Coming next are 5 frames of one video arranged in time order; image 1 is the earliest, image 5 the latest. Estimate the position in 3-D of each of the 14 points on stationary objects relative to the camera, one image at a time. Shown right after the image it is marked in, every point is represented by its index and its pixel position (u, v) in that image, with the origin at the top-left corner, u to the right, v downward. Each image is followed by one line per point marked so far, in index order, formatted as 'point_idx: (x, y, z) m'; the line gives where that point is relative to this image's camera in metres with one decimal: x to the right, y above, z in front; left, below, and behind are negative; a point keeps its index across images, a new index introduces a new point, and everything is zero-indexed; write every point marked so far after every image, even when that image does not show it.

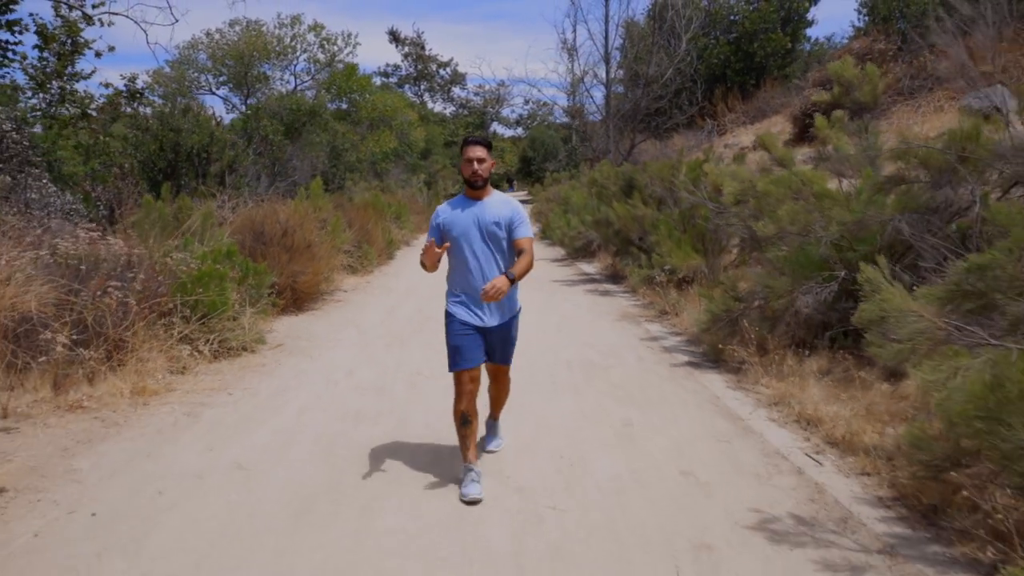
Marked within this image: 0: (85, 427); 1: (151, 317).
0: (-3.7, -1.2, +5.7) m
1: (-3.9, -0.3, +7.1) m
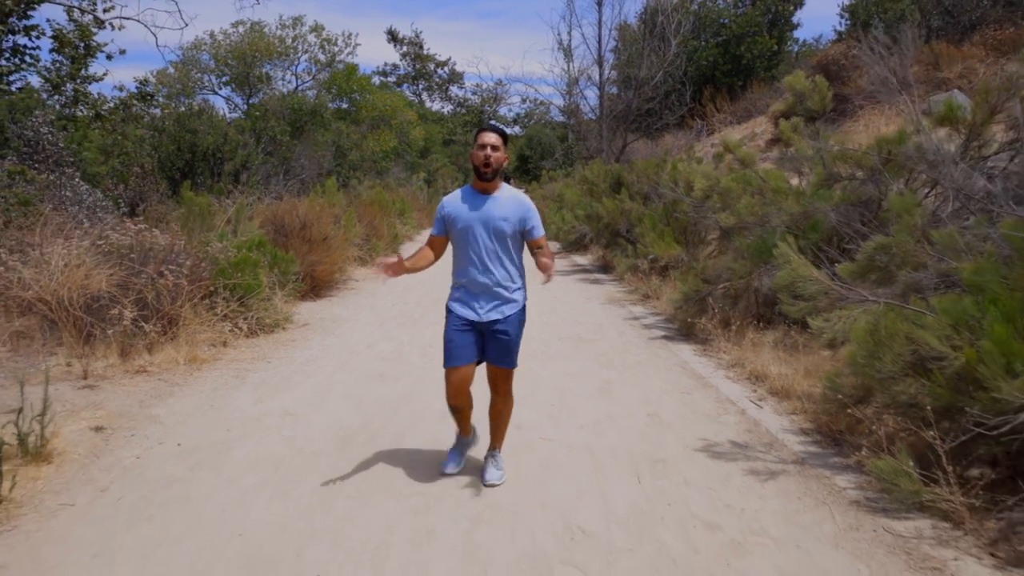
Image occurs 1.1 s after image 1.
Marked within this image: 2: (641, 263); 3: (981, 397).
0: (-3.7, -1.0, +6.8) m
1: (-3.9, -0.1, +8.2) m
2: (+2.2, +0.5, +11.4) m
3: (+2.7, -0.6, +3.8) m
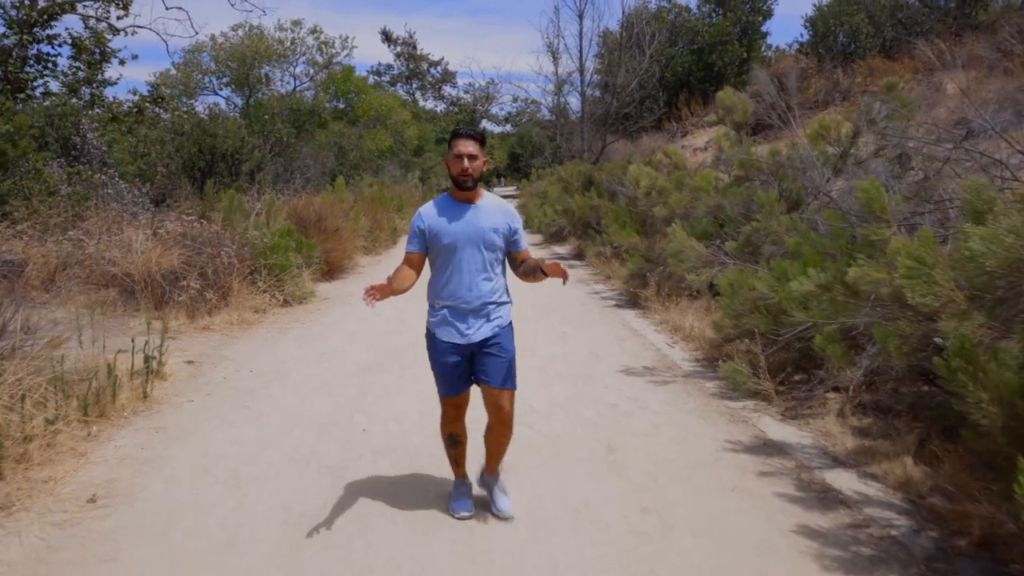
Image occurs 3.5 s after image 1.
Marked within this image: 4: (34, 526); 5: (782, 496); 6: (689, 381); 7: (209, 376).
0: (-4.0, -0.7, +8.8) m
1: (-4.2, +0.2, +10.2) m
2: (+1.9, +0.8, +13.5) m
3: (+2.5, -0.3, +6.0) m
4: (-3.0, -1.5, +4.1) m
5: (+1.8, -1.4, +4.3) m
6: (+1.8, -0.9, +6.7) m
7: (-3.3, -1.0, +7.2) m
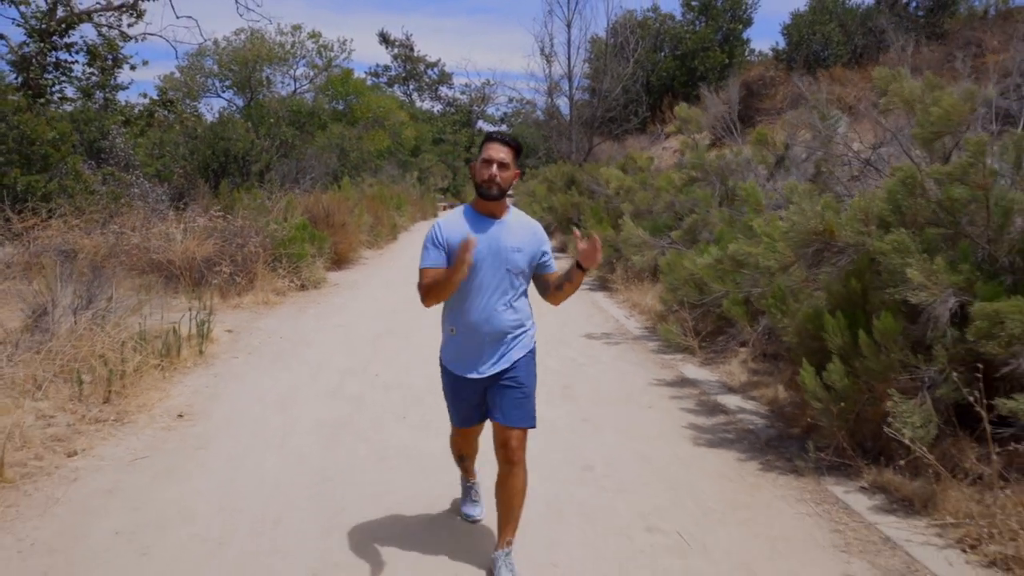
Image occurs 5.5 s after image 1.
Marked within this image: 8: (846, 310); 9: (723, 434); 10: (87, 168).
0: (-4.2, -0.4, +10.4) m
1: (-4.4, +0.5, +11.8) m
2: (+1.7, +1.1, +15.1) m
3: (+2.3, 0.0, +7.6) m
4: (-3.2, -1.2, +5.7) m
5: (+1.6, -1.1, +5.9) m
6: (+1.6, -0.7, +8.3) m
7: (-3.6, -0.7, +8.8) m
8: (+2.4, -0.2, +4.8) m
9: (+1.7, -1.2, +5.3) m
10: (-9.3, +2.6, +14.3) m
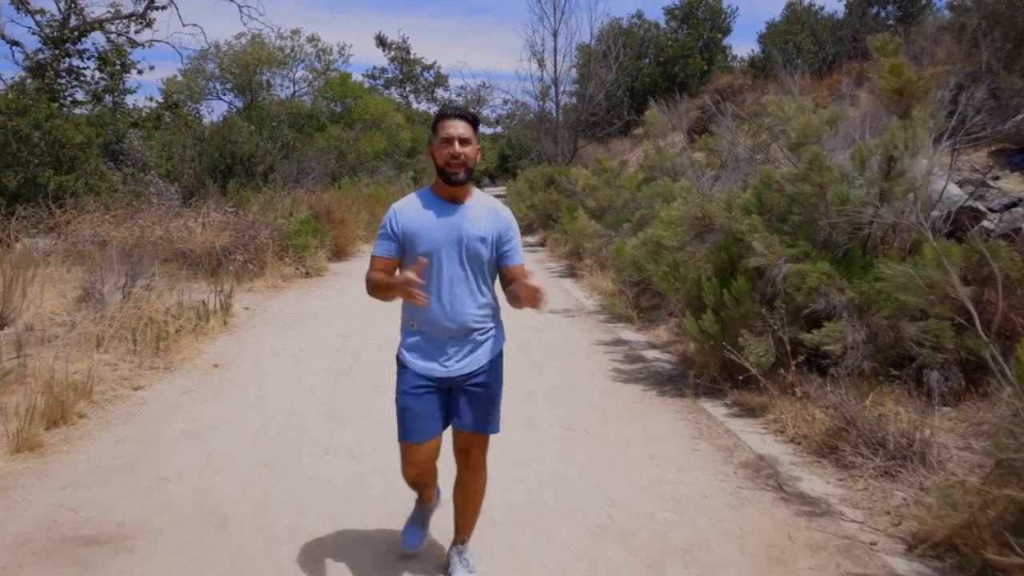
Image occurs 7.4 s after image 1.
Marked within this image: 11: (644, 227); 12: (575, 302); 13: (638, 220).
0: (-4.6, -0.1, +12.0) m
1: (-4.9, +0.7, +13.4) m
2: (+1.2, +1.3, +16.7) m
3: (+1.9, +0.2, +9.2) m
4: (-3.6, -1.0, +7.3) m
5: (+1.2, -0.8, +7.5) m
6: (+1.2, -0.4, +9.9) m
7: (-4.0, -0.4, +10.4) m
8: (+2.0, +0.1, +6.4) m
9: (+1.3, -0.9, +6.9) m
10: (-9.7, +2.9, +15.9) m
11: (+2.2, +1.0, +10.7) m
12: (+1.0, -0.3, +10.7) m
13: (+2.1, +1.1, +10.9) m
